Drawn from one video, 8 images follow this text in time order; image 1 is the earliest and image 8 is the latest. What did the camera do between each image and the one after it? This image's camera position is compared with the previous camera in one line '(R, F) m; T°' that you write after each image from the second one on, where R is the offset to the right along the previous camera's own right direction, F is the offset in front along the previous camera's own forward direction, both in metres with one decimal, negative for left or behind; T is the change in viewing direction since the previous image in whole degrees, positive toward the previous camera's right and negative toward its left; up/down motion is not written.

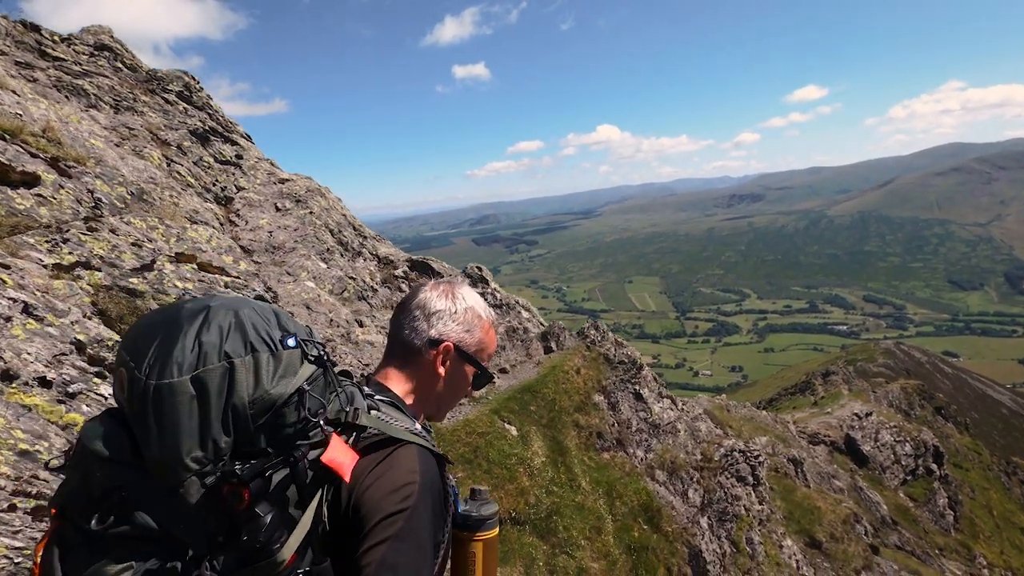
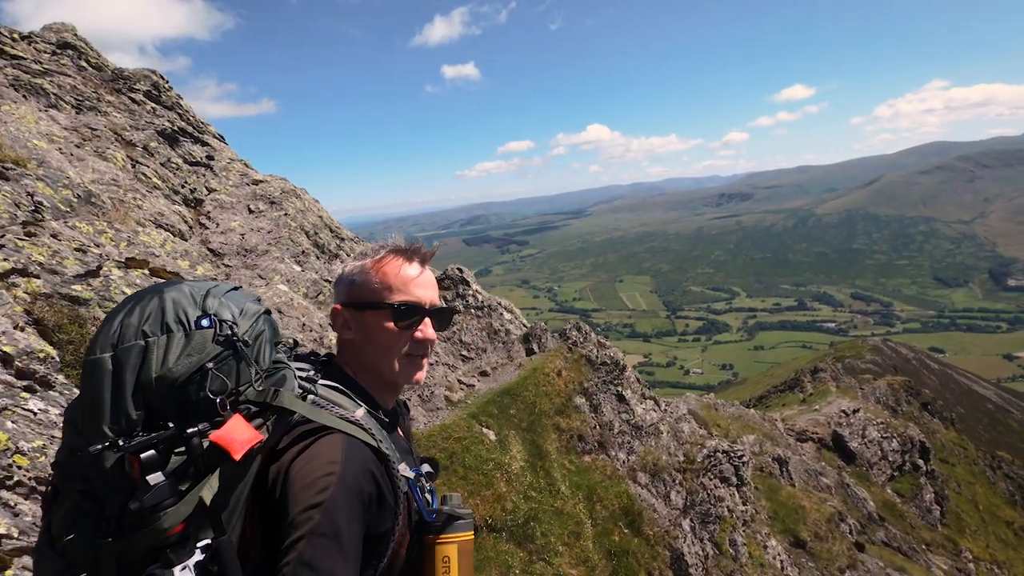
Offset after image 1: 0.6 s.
(+0.7, +0.4) m; +1°
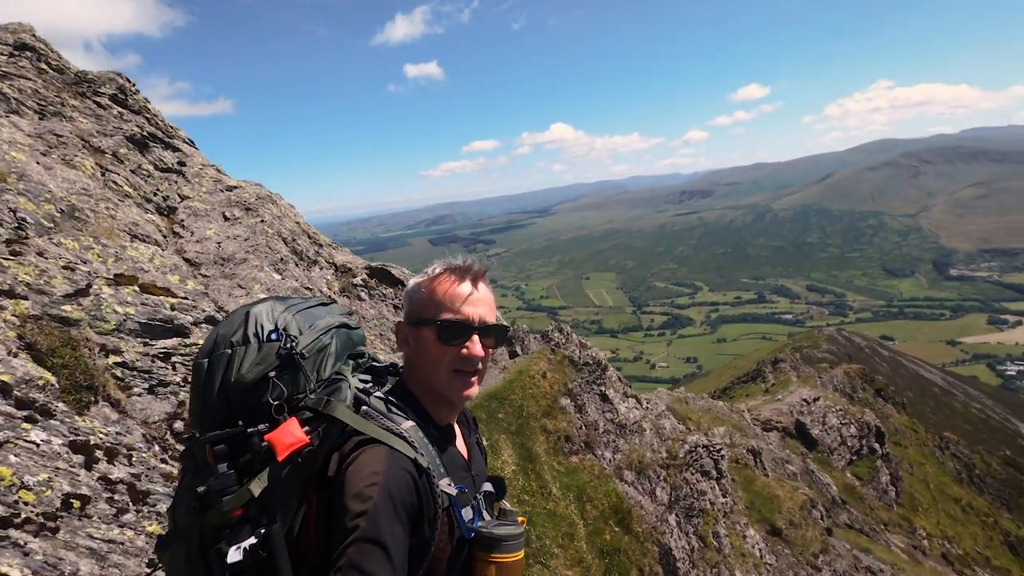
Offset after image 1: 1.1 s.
(-1.0, 0.0) m; +4°
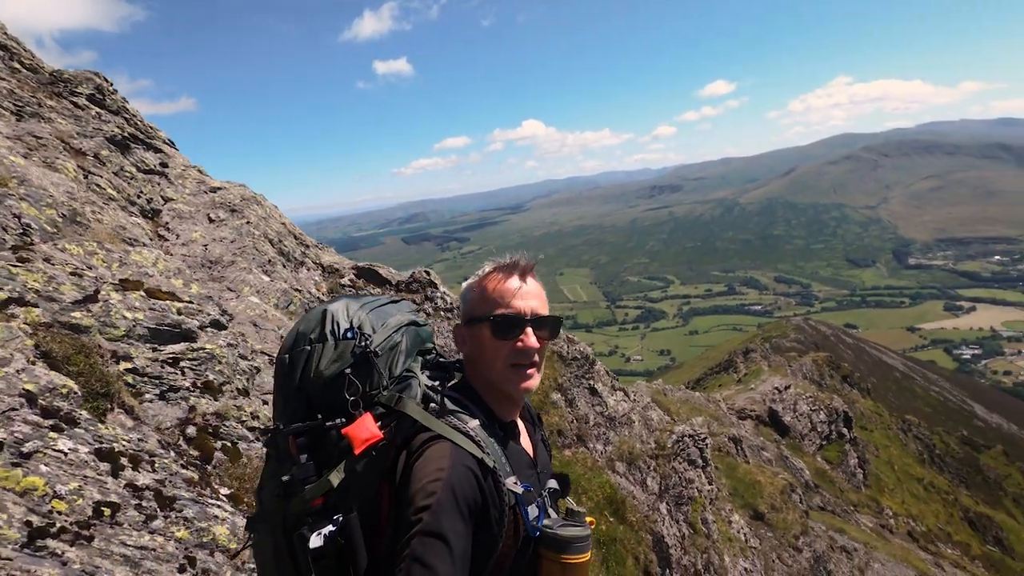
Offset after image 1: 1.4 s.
(-1.0, -0.2) m; +3°
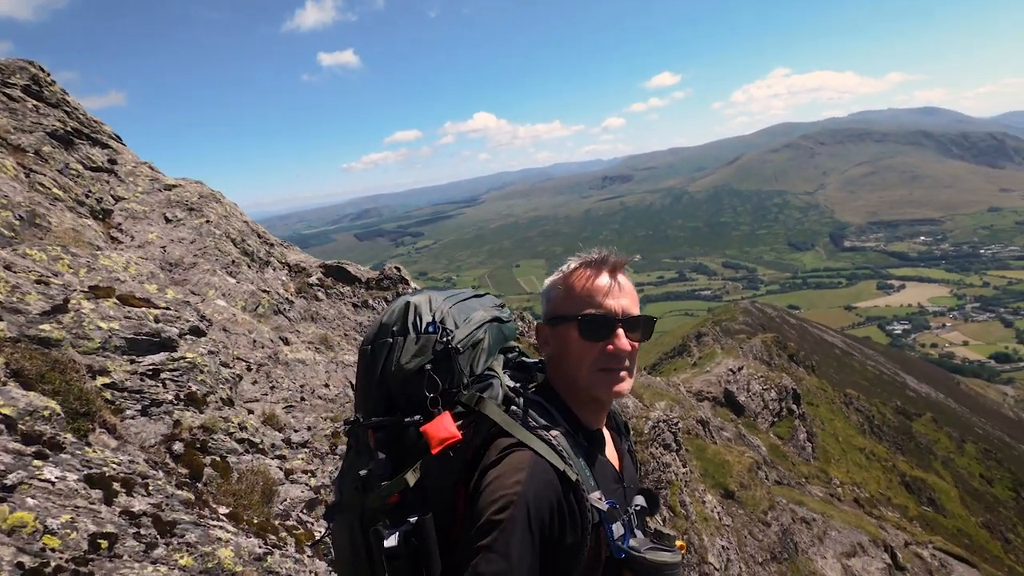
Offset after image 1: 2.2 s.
(-1.2, +0.4) m; +5°
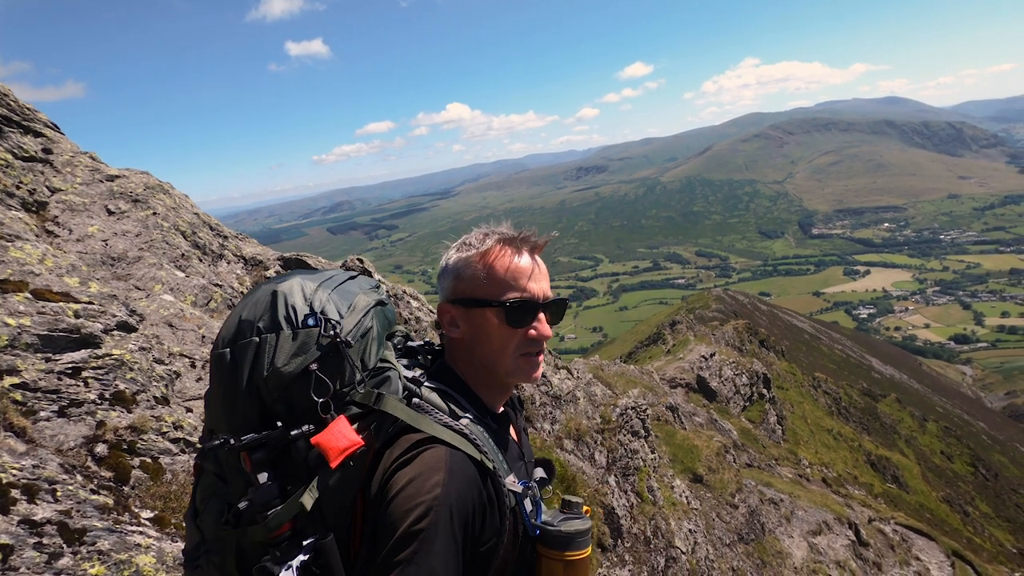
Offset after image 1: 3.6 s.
(+0.8, +0.4) m; +3°
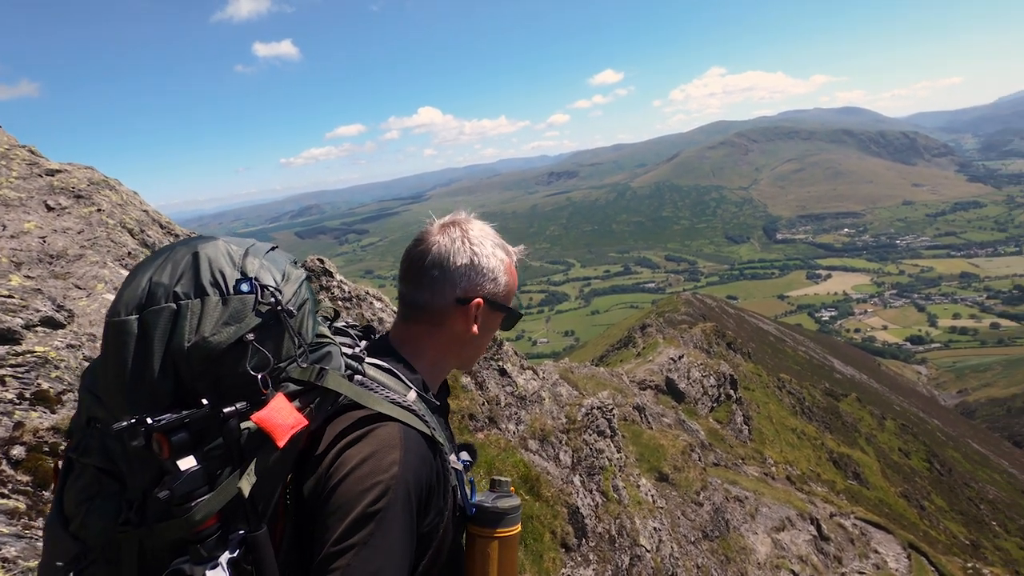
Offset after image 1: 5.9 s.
(+0.6, +0.2) m; +3°
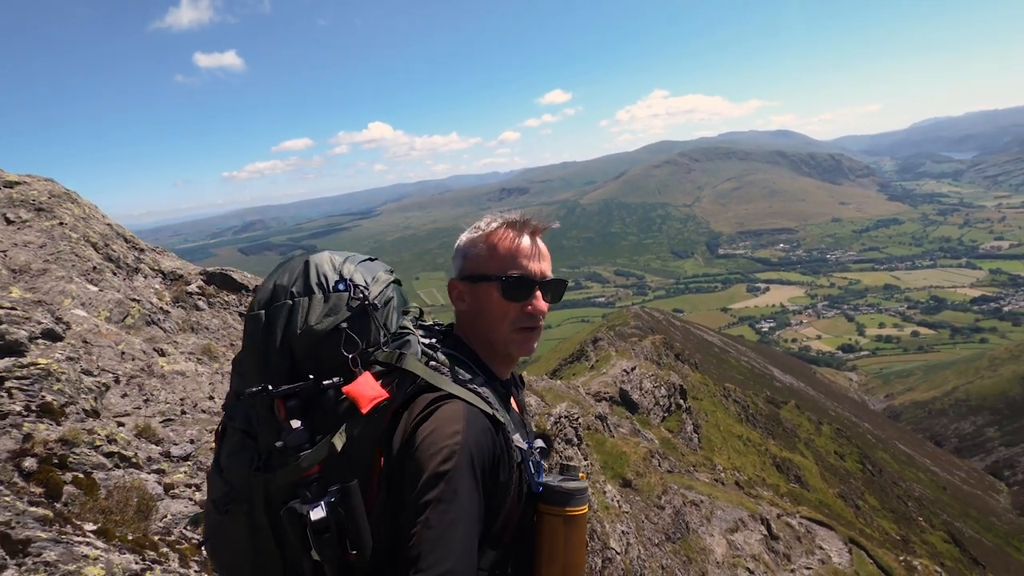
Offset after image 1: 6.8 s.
(-1.3, -0.9) m; +5°
